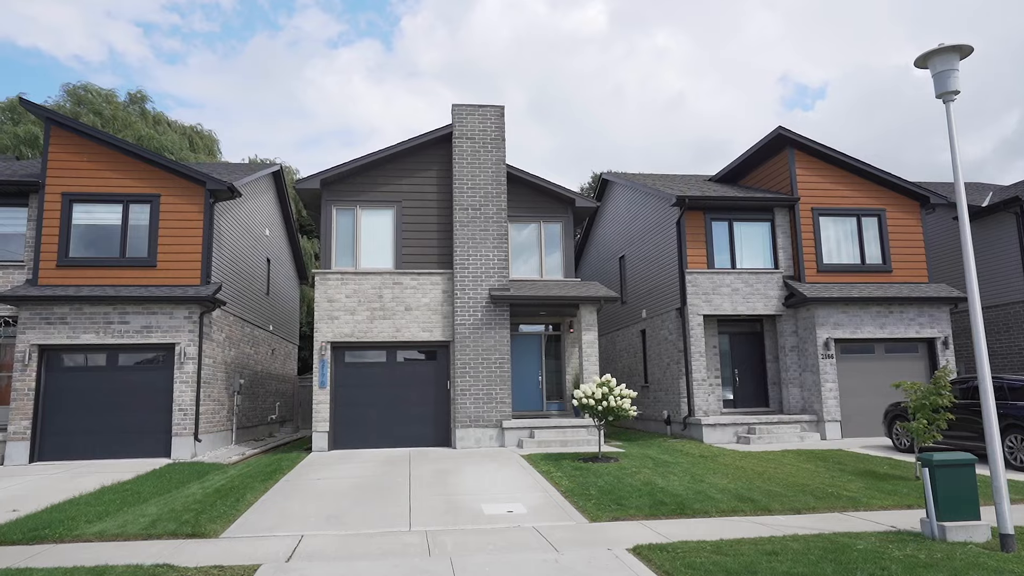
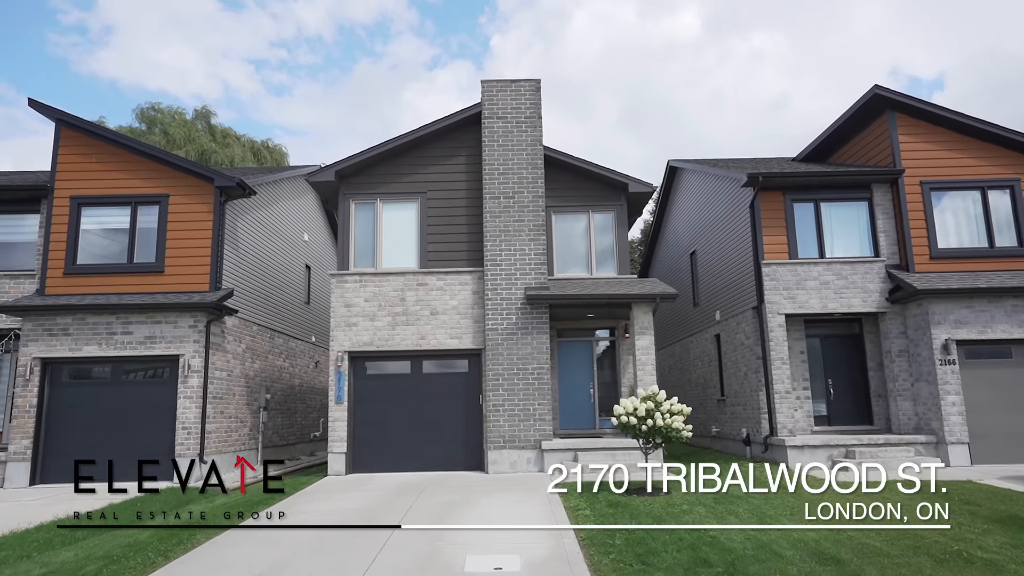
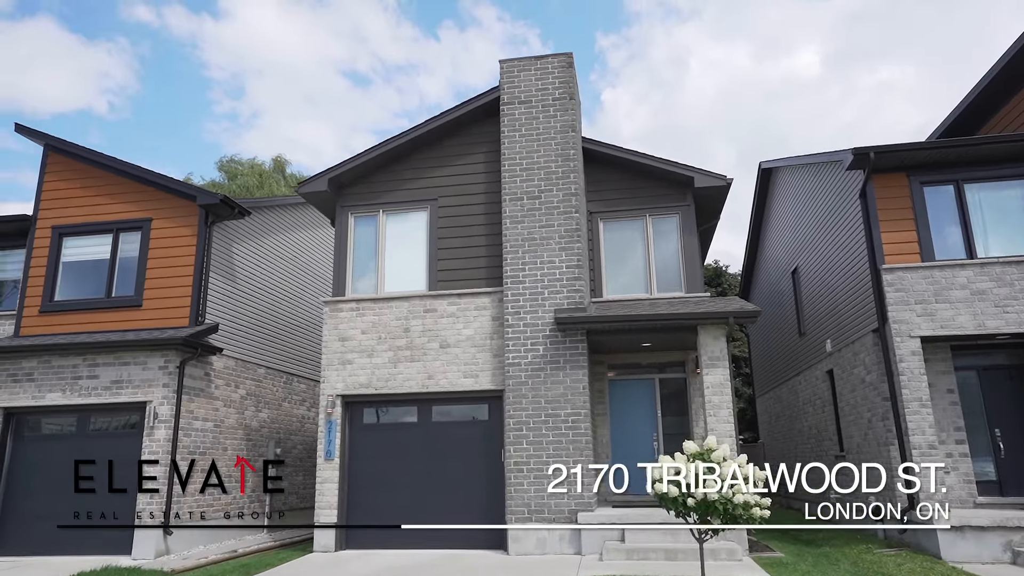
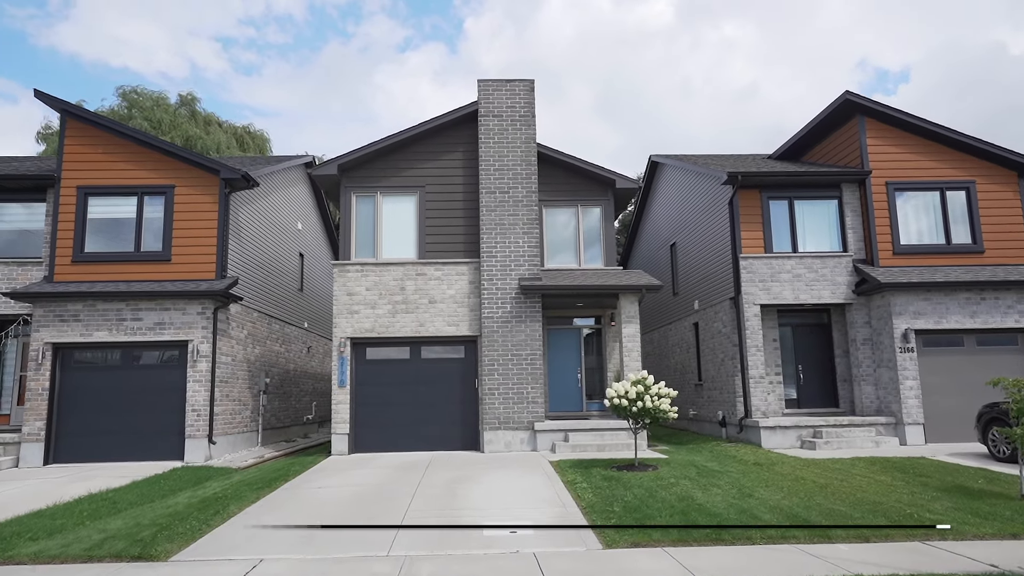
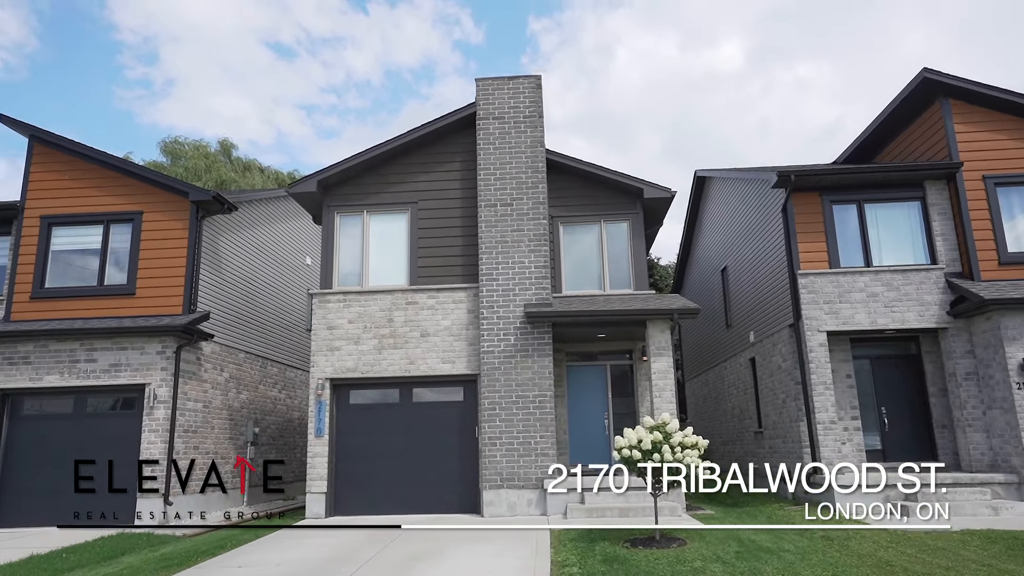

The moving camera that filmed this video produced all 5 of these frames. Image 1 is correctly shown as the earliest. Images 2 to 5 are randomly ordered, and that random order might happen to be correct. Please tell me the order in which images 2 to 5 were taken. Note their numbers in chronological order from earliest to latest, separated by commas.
4, 2, 5, 3
